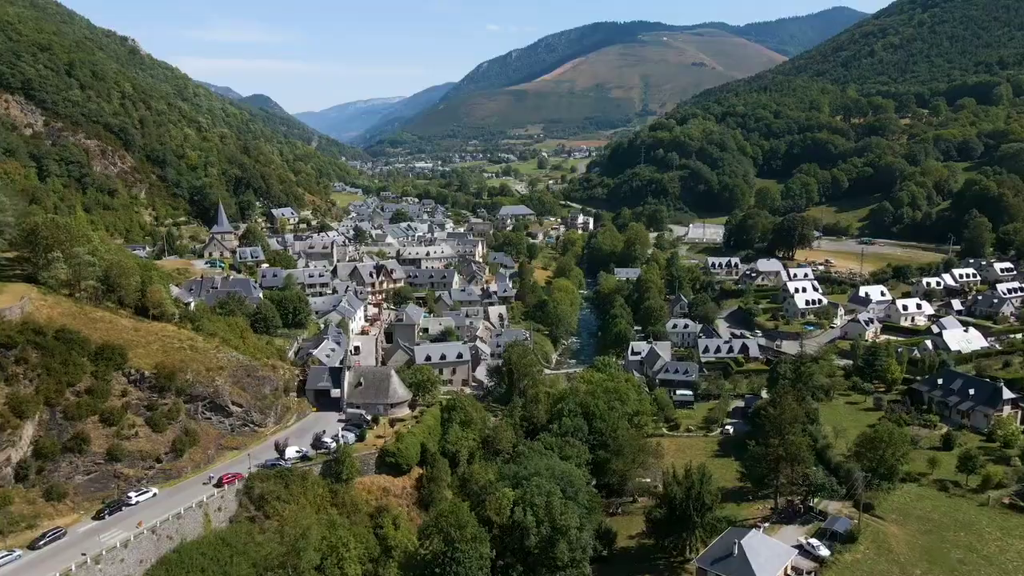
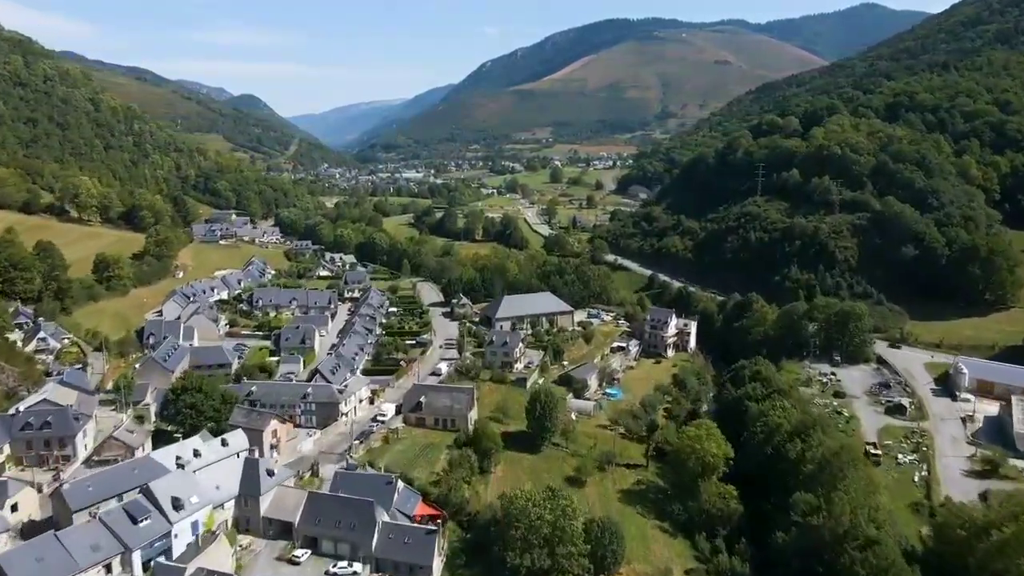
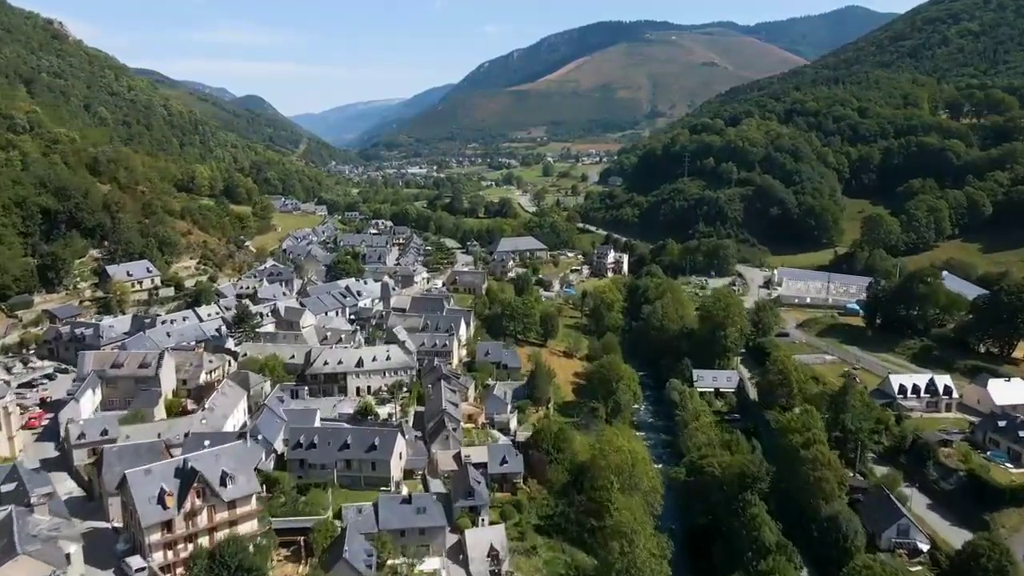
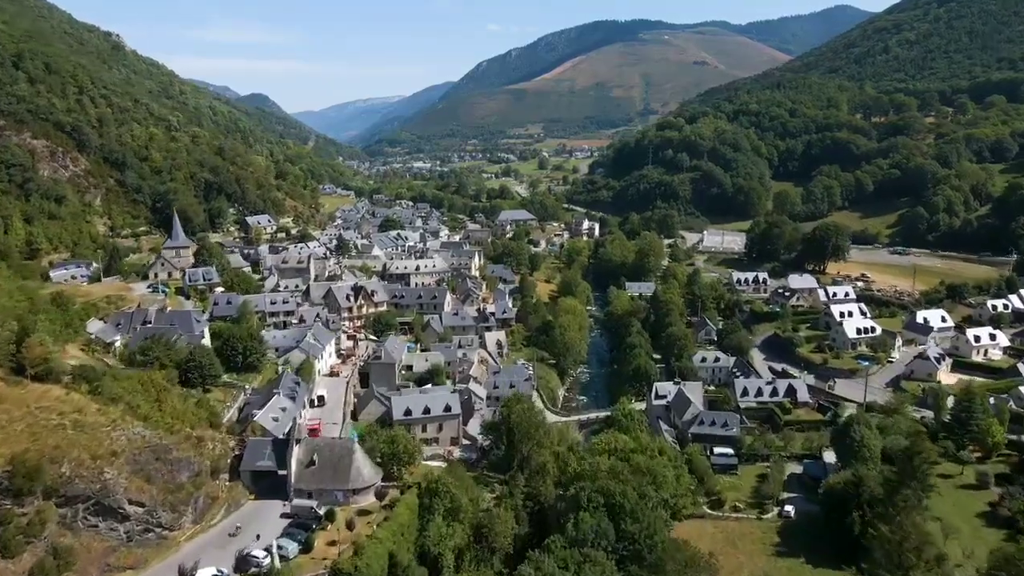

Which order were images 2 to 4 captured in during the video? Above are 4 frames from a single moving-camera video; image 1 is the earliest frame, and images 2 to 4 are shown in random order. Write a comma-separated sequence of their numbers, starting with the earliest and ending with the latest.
4, 3, 2
